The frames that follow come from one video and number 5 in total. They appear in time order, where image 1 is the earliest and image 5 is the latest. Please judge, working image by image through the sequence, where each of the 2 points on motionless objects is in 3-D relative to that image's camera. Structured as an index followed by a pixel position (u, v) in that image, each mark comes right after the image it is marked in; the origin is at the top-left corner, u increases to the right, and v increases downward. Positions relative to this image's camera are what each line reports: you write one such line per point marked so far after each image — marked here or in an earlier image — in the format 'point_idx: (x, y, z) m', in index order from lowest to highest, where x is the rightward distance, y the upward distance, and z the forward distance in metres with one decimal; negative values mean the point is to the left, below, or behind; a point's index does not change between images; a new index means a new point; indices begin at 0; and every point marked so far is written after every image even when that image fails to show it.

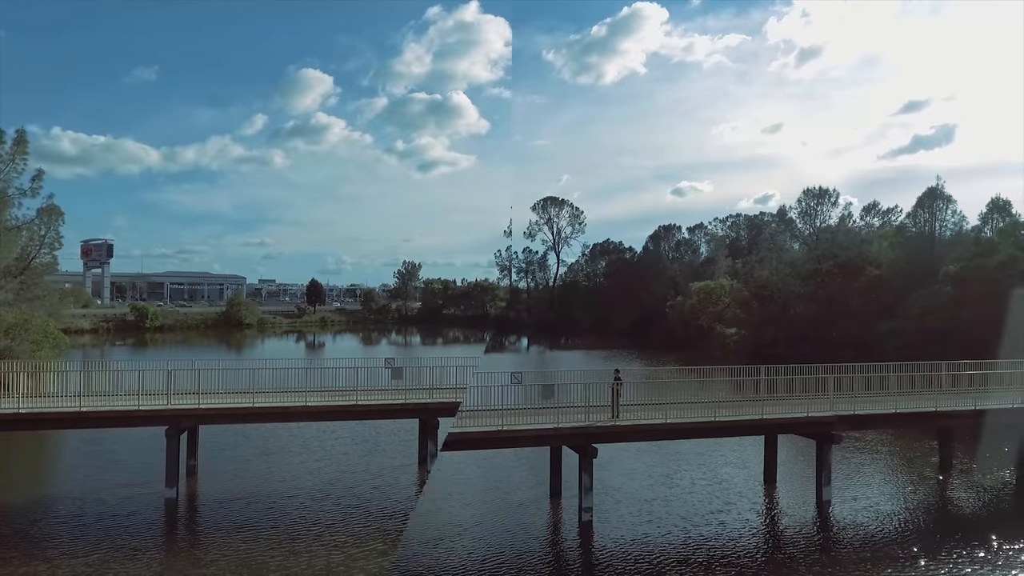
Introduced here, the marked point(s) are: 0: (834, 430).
0: (+8.8, -4.0, +18.0) m
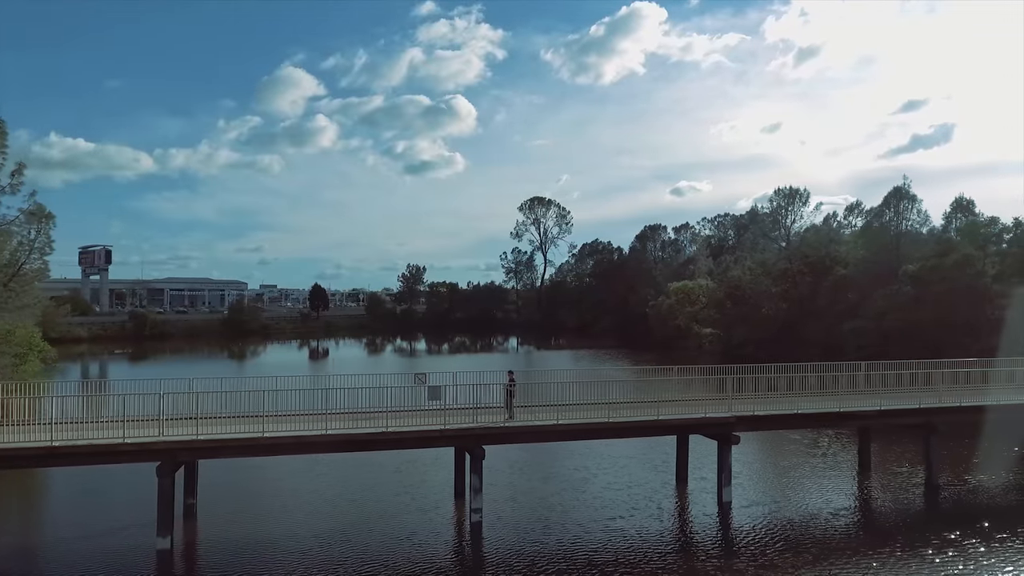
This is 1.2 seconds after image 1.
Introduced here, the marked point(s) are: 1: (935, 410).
0: (+6.1, -4.0, +18.0) m
1: (+12.7, -3.7, +19.9) m
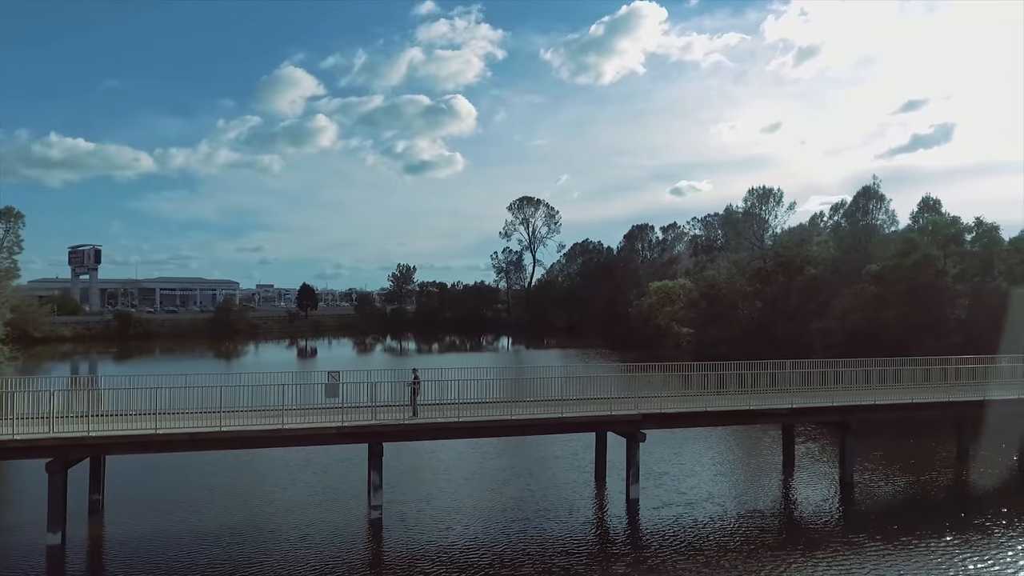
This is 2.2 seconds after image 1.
0: (+3.6, -3.9, +18.2) m
1: (+10.3, -3.7, +20.0) m
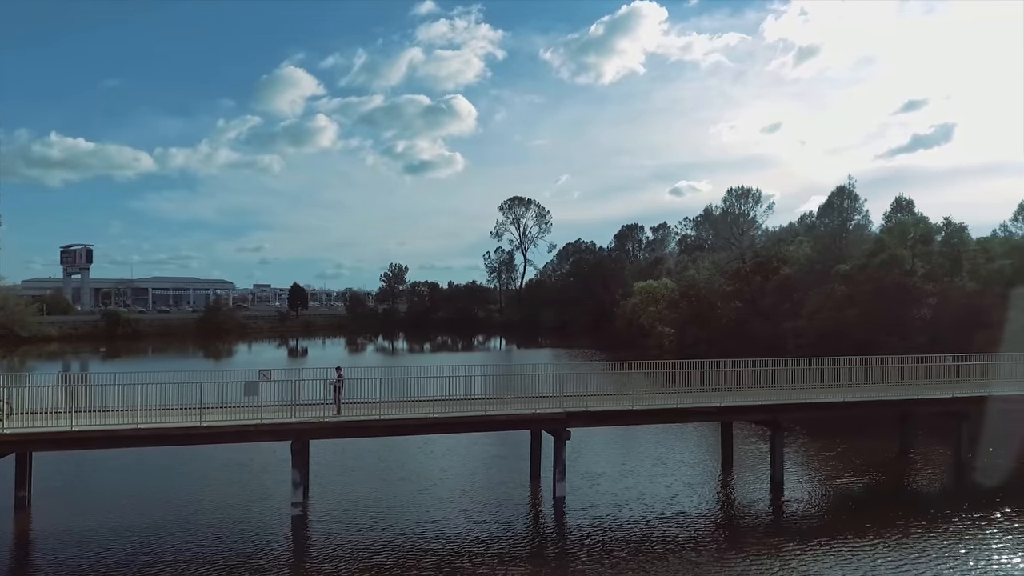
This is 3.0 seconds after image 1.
0: (+1.6, -3.9, +18.3) m
1: (+8.3, -3.7, +20.2) m
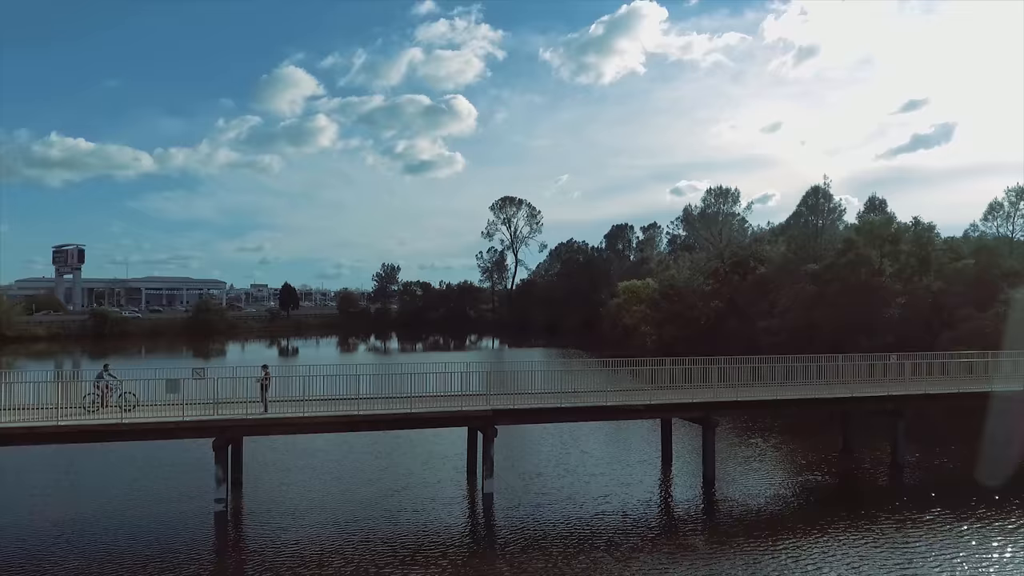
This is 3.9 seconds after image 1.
0: (-0.3, -3.9, +18.5) m
1: (+6.3, -3.6, +20.3) m
